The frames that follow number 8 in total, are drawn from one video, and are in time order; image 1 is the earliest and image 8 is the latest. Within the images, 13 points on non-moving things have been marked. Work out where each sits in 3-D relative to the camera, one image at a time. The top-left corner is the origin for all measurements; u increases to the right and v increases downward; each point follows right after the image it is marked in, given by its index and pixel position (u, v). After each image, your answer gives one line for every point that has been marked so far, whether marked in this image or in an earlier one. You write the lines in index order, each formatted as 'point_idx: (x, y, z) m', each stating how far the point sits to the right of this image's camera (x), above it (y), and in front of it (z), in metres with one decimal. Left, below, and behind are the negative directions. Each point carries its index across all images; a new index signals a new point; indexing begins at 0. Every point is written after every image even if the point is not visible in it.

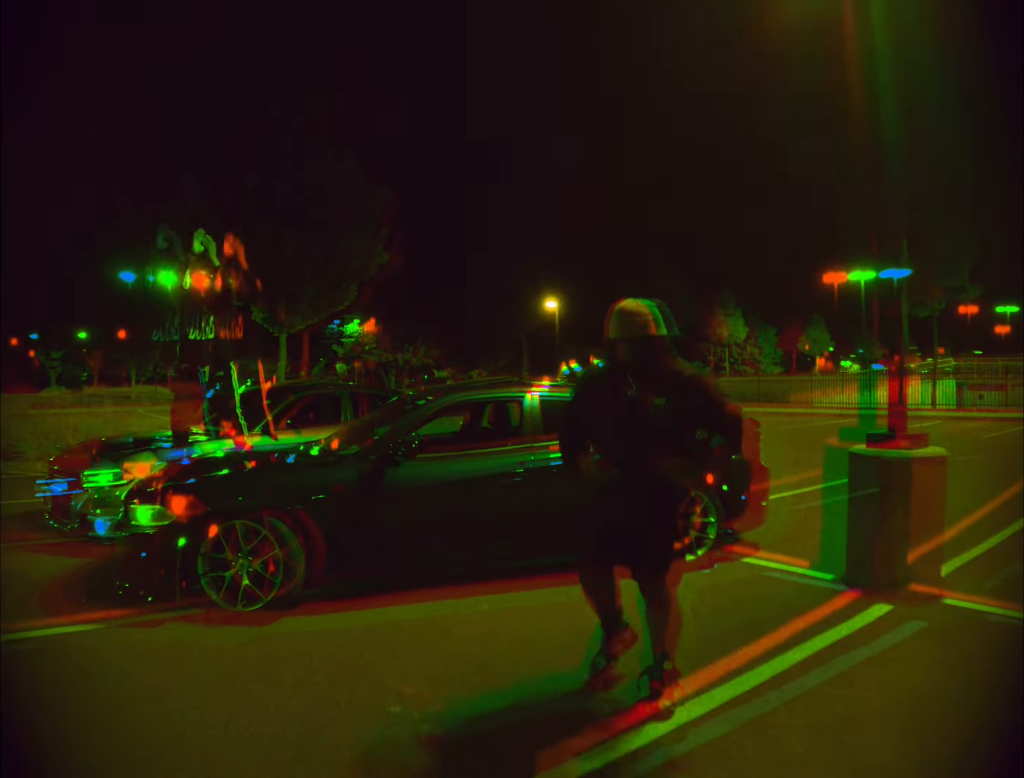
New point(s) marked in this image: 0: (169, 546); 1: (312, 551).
0: (-2.2, -1.1, +5.5) m
1: (-1.3, -1.1, +5.6) m
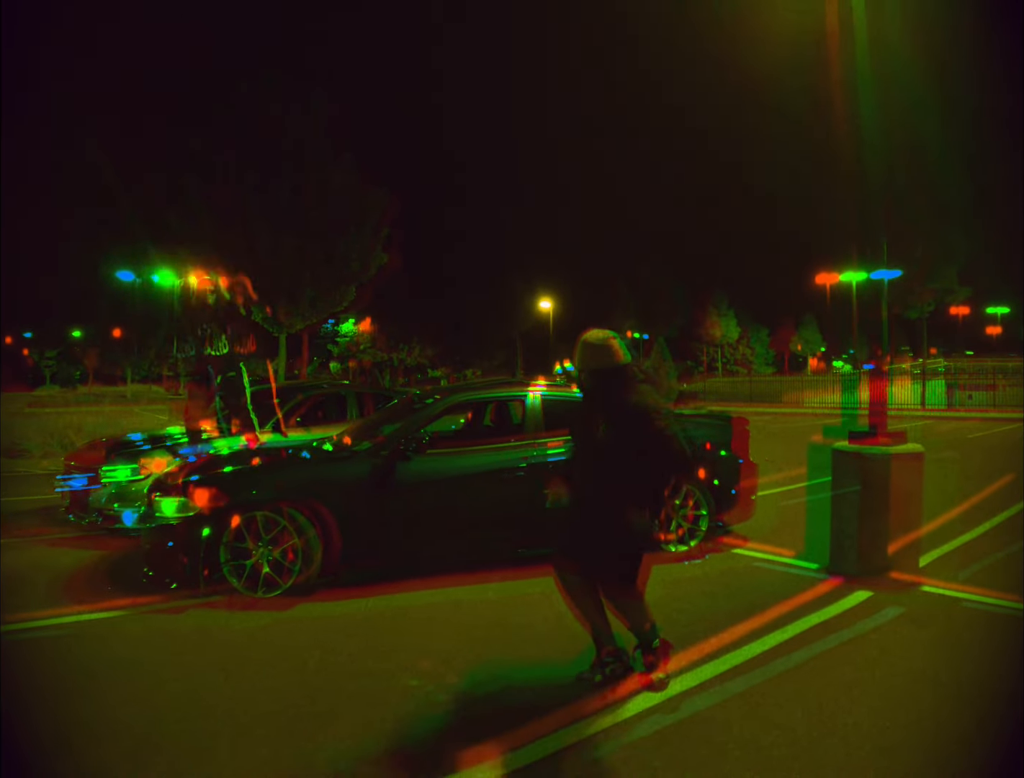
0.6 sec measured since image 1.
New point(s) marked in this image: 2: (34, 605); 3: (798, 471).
0: (-2.2, -1.1, +5.8) m
1: (-1.3, -1.1, +5.9) m
2: (-3.6, -1.7, +6.1) m
3: (+4.4, -1.3, +12.5) m
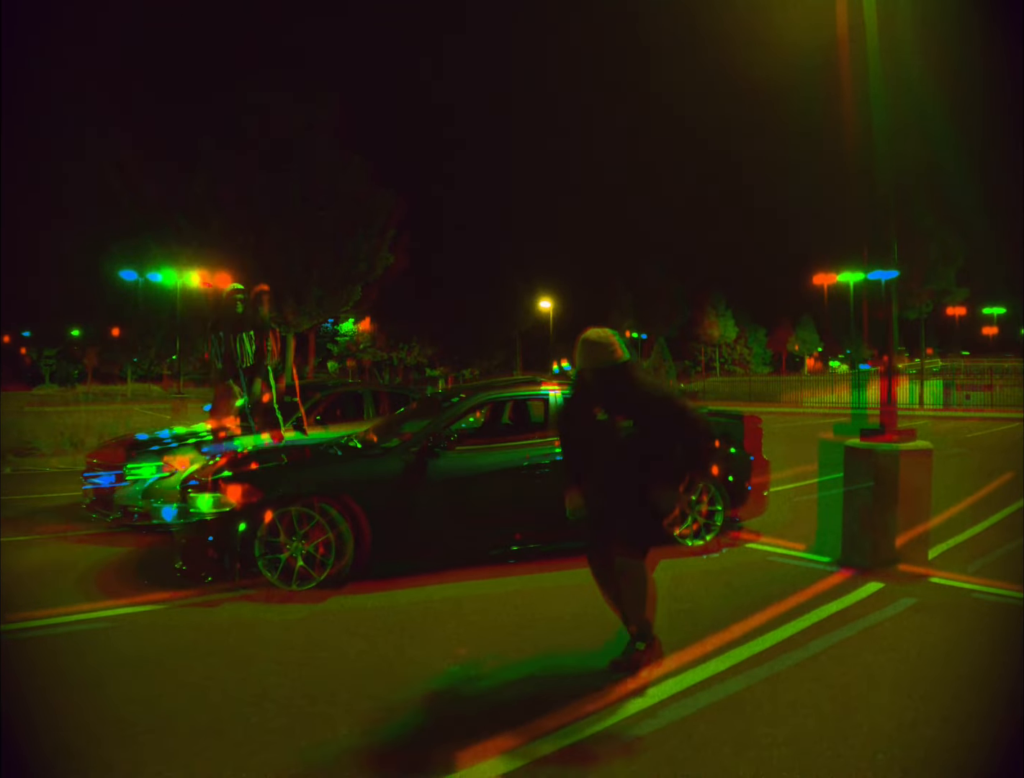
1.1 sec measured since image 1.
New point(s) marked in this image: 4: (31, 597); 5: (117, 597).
0: (-2.0, -1.0, +6.0) m
1: (-1.1, -1.1, +6.1) m
2: (-3.4, -1.6, +6.3) m
3: (+4.5, -1.2, +12.7) m
4: (-3.8, -1.7, +6.4) m
5: (-3.0, -1.6, +6.2) m
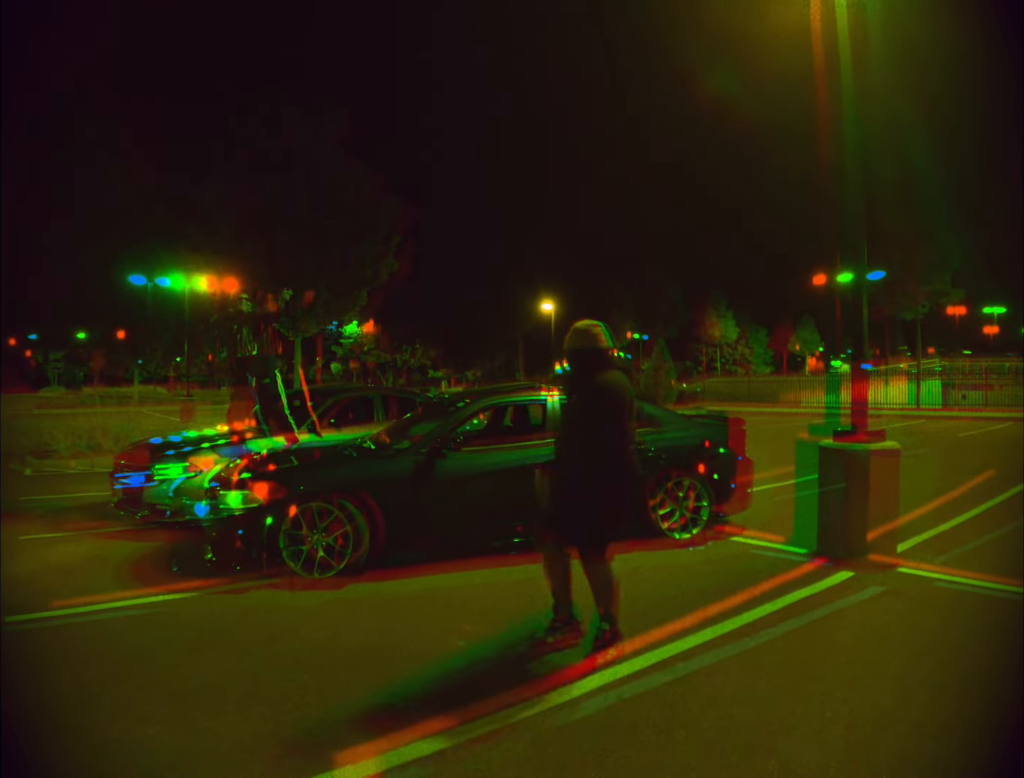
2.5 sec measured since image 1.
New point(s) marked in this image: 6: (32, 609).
0: (-2.0, -1.1, +6.6) m
1: (-1.1, -1.1, +6.6) m
2: (-3.4, -1.7, +6.8) m
3: (+4.5, -1.3, +13.2) m
4: (-3.8, -1.7, +7.0) m
5: (-3.0, -1.7, +6.8) m
6: (-3.7, -1.8, +6.4) m
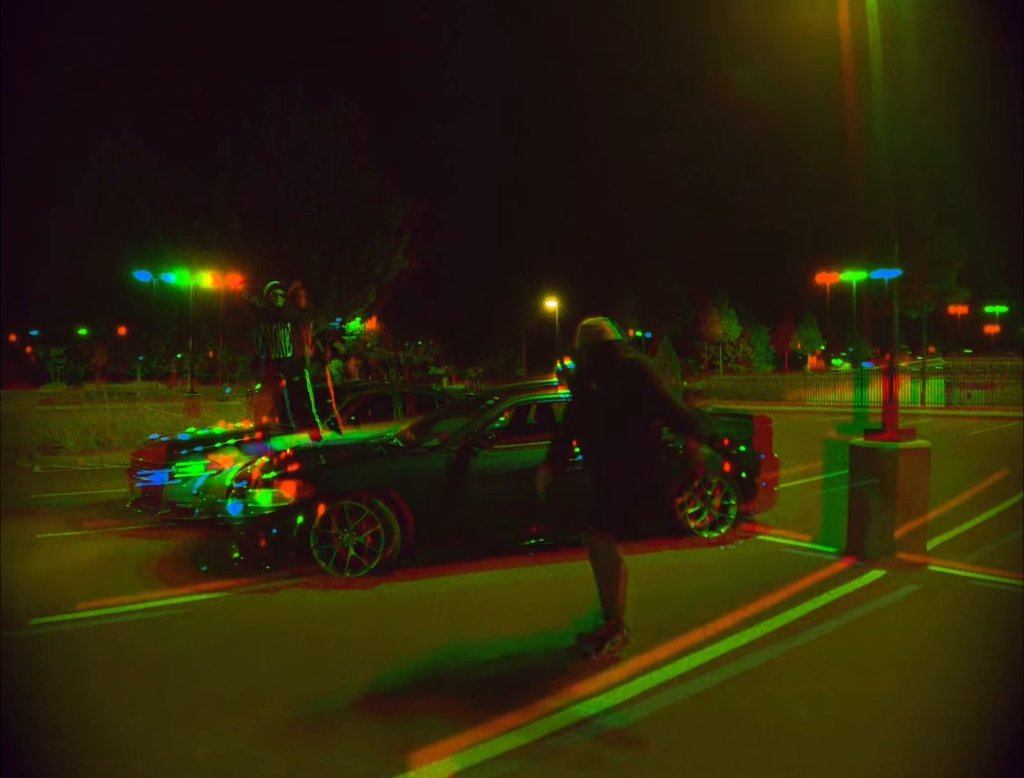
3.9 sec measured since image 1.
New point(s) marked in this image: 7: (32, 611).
0: (-1.8, -1.1, +6.5) m
1: (-0.9, -1.1, +6.6) m
2: (-3.2, -1.7, +6.8) m
3: (+4.7, -1.2, +13.1) m
4: (-3.6, -1.7, +6.9) m
5: (-2.8, -1.6, +6.7) m
6: (-3.5, -1.7, +6.4) m
7: (-3.8, -1.7, +6.4) m
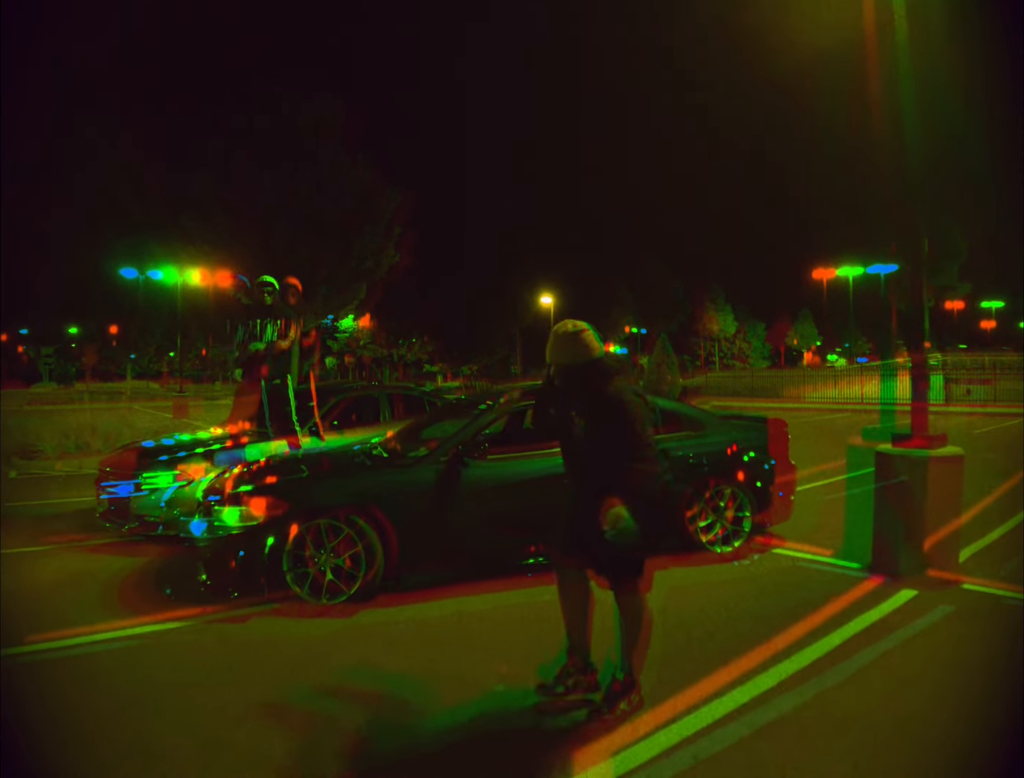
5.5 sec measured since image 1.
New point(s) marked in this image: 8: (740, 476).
0: (-1.8, -1.1, +5.9) m
1: (-0.9, -1.1, +6.0) m
2: (-3.2, -1.7, +6.2) m
3: (+4.7, -1.2, +12.6) m
4: (-3.6, -1.7, +6.3) m
5: (-2.8, -1.7, +6.1) m
6: (-3.6, -1.8, +5.8) m
7: (-3.8, -1.8, +5.8) m
8: (+1.9, -0.7, +7.0) m
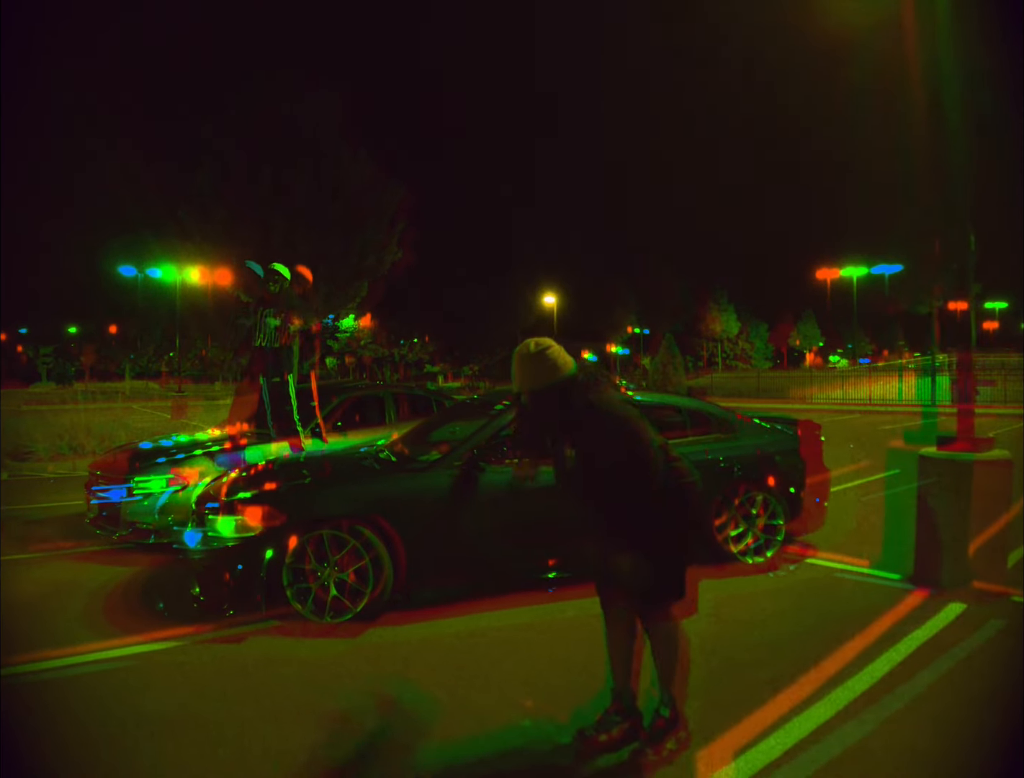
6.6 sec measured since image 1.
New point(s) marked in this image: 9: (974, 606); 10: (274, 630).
0: (-1.7, -1.1, +5.5) m
1: (-0.8, -1.1, +5.6) m
2: (-3.1, -1.7, +5.8) m
3: (+4.8, -1.2, +12.2) m
4: (-3.5, -1.7, +5.9) m
5: (-2.7, -1.7, +5.7) m
6: (-3.4, -1.8, +5.4) m
7: (-3.7, -1.8, +5.4) m
8: (+2.1, -0.7, +6.6) m
9: (+3.2, -1.5, +5.7) m
10: (-1.7, -1.6, +5.6) m
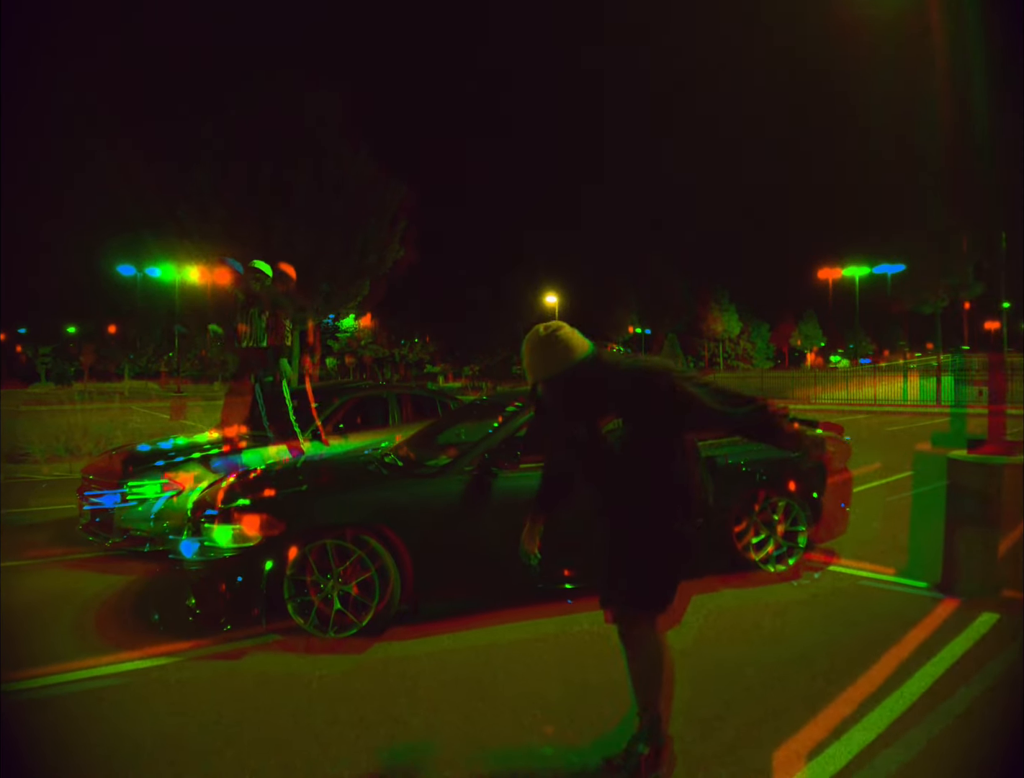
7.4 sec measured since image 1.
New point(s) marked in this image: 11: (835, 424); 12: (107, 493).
0: (-1.7, -1.1, +5.3) m
1: (-0.7, -1.1, +5.3) m
2: (-3.1, -1.7, +5.5) m
3: (+4.9, -1.2, +11.9) m
4: (-3.4, -1.7, +5.7) m
5: (-2.6, -1.7, +5.5) m
6: (-3.4, -1.8, +5.1) m
7: (-3.6, -1.8, +5.2) m
8: (+2.1, -0.7, +6.3) m
9: (+3.2, -1.5, +5.5) m
10: (-1.6, -1.6, +5.3) m
11: (+2.7, -0.3, +7.0) m
12: (-3.7, -0.9, +7.5) m
